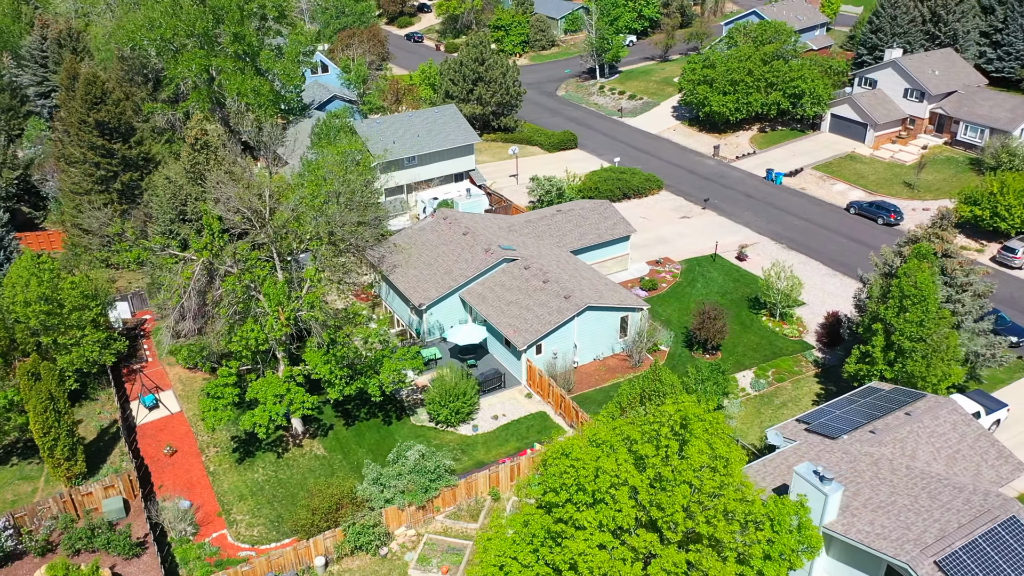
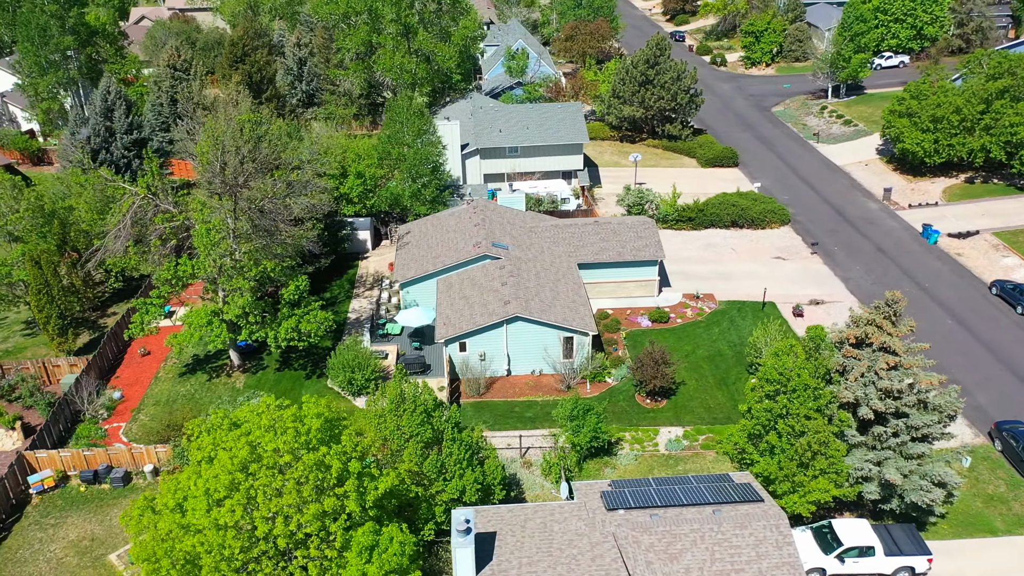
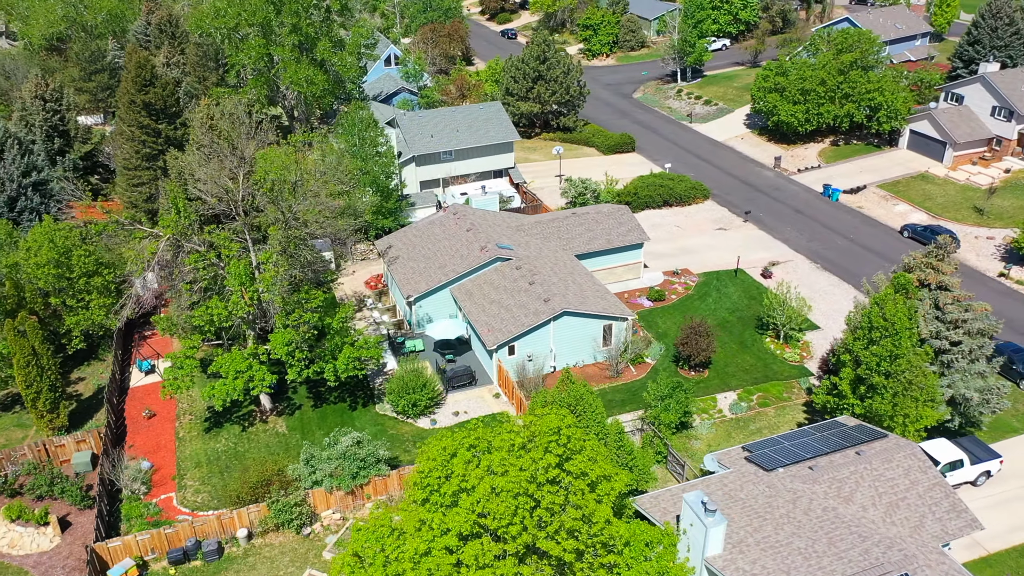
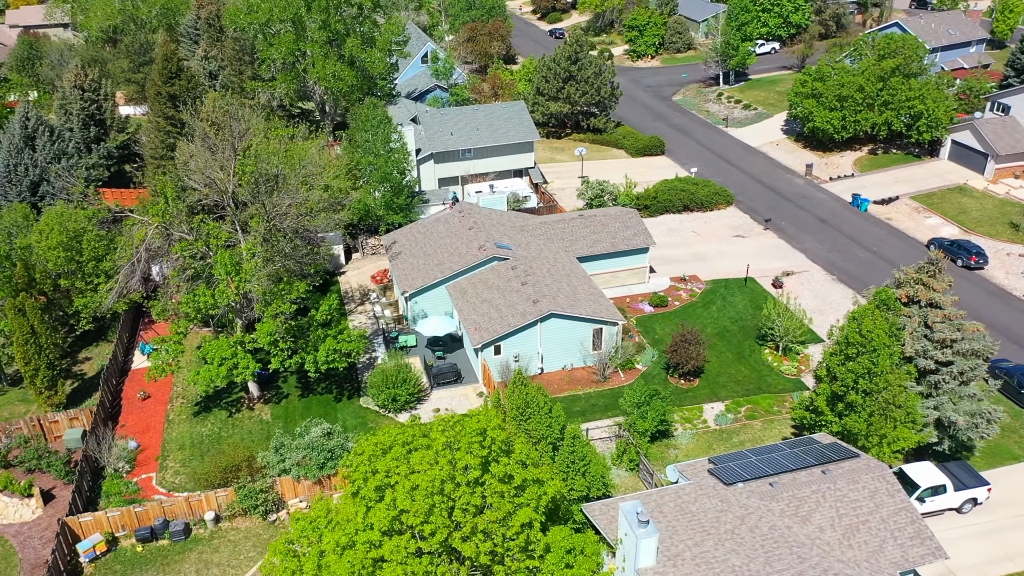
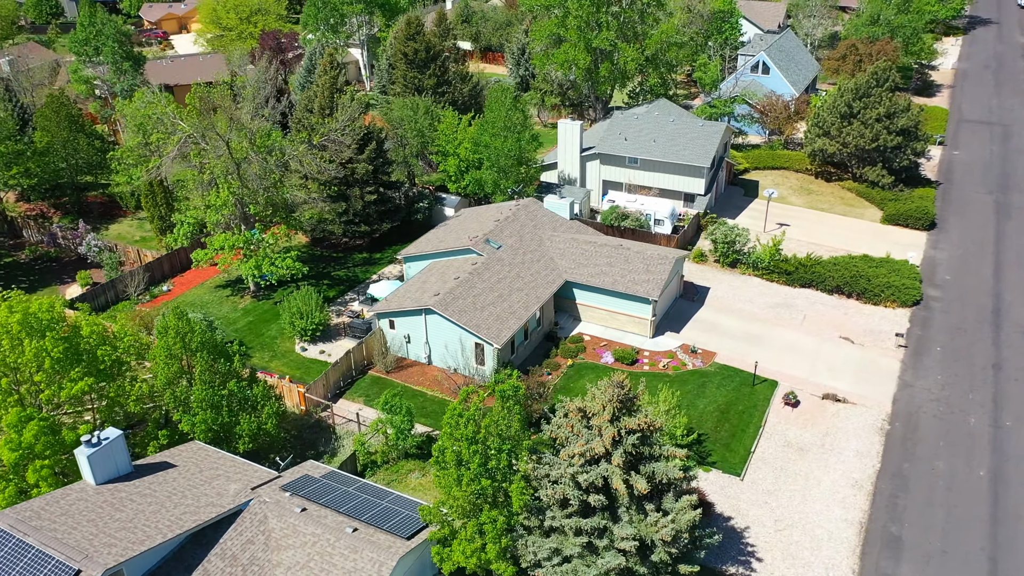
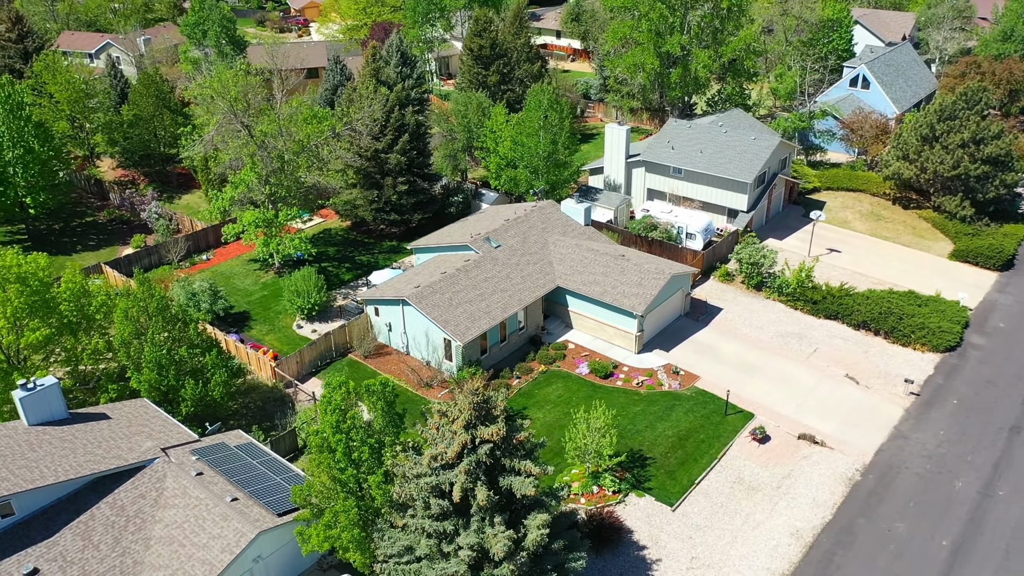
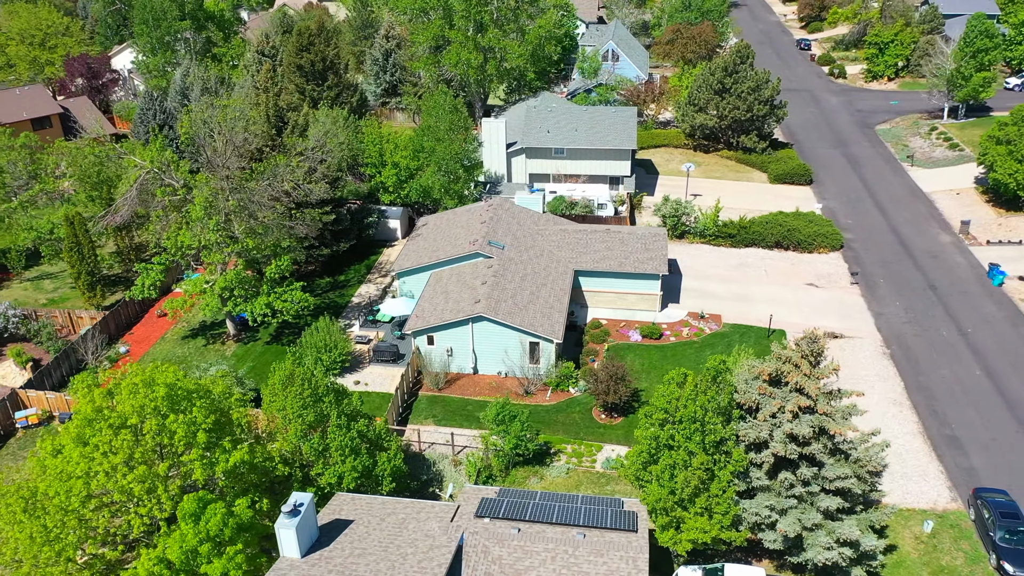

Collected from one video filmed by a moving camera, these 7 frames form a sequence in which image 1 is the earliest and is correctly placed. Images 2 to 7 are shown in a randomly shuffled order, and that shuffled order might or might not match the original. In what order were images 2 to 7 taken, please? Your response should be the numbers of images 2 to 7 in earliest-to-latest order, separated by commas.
3, 4, 2, 7, 5, 6
